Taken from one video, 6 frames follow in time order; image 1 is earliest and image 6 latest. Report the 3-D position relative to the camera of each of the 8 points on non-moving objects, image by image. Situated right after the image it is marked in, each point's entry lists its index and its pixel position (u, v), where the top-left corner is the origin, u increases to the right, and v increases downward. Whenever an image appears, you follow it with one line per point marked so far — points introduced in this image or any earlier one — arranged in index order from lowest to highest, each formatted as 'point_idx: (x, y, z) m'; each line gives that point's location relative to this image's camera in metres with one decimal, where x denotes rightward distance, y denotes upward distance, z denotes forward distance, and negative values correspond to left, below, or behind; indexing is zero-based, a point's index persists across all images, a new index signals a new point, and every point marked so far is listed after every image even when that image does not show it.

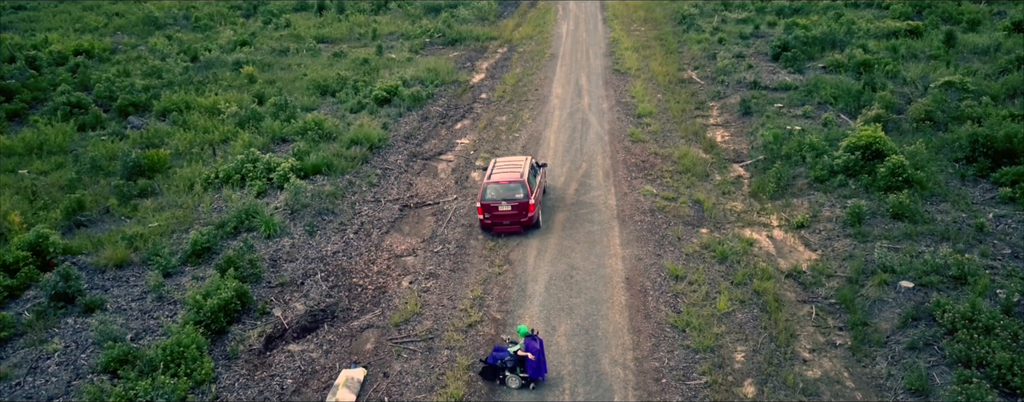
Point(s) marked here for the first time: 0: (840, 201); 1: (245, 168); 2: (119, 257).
0: (+7.0, 0.0, +15.9) m
1: (-6.8, +0.8, +19.1) m
2: (-7.9, -1.1, +15.0) m
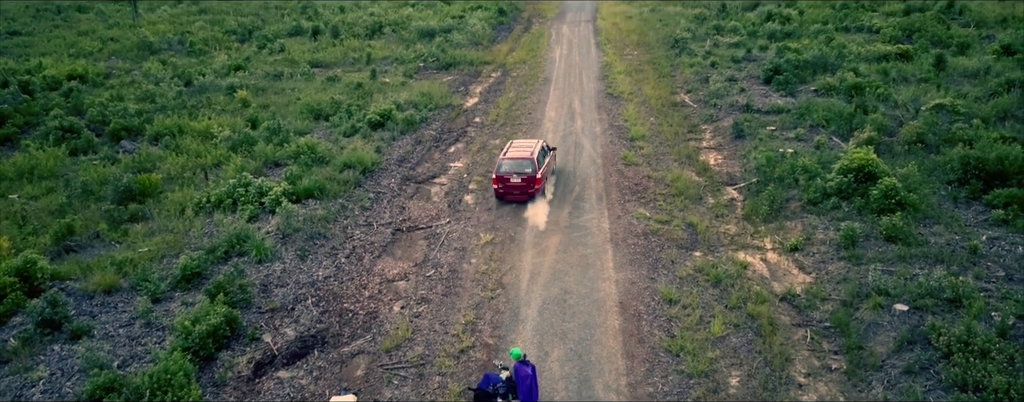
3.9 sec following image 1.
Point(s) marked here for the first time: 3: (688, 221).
0: (+6.9, -0.5, +15.9) m
1: (-7.0, +0.2, +19.0) m
2: (-8.0, -1.6, +14.8) m
3: (+3.9, -0.4, +16.8) m
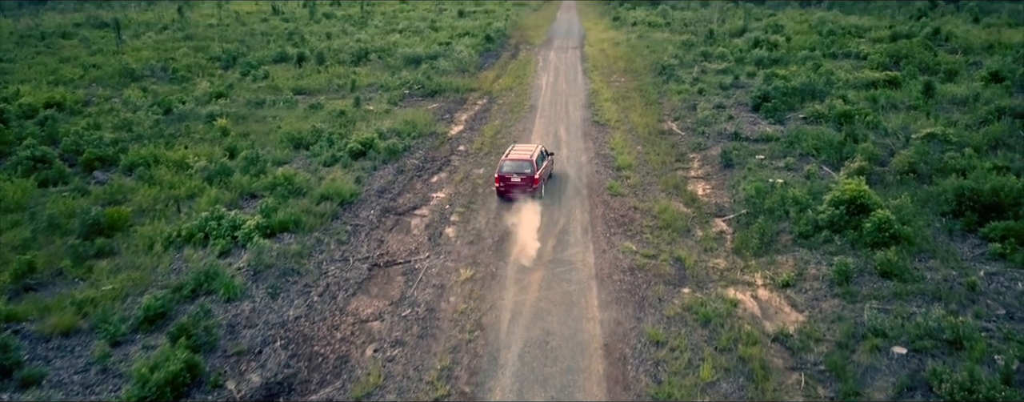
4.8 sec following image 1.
0: (+6.5, -1.2, +15.3) m
1: (-7.4, -0.6, +18.3) m
2: (-8.4, -2.3, +14.0) m
3: (+3.5, -1.2, +16.2) m
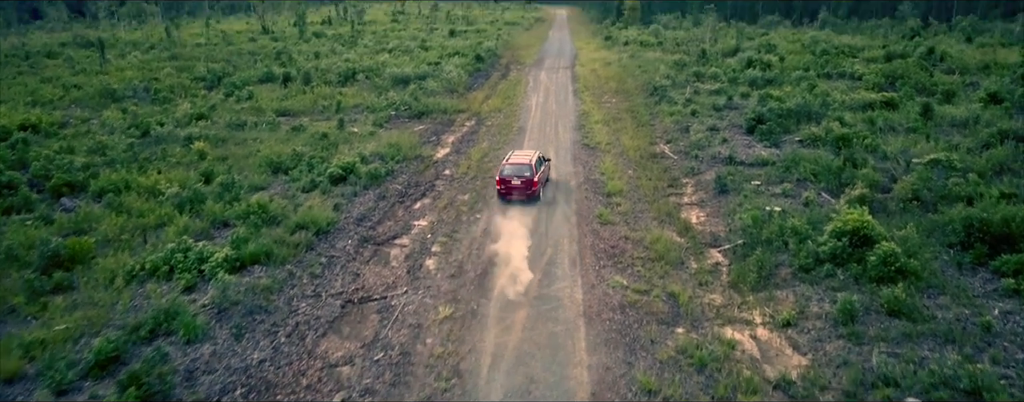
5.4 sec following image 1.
0: (+6.1, -1.8, +14.4) m
1: (-7.8, -1.3, +17.3) m
2: (-8.7, -2.9, +13.0) m
3: (+3.2, -1.8, +15.2) m
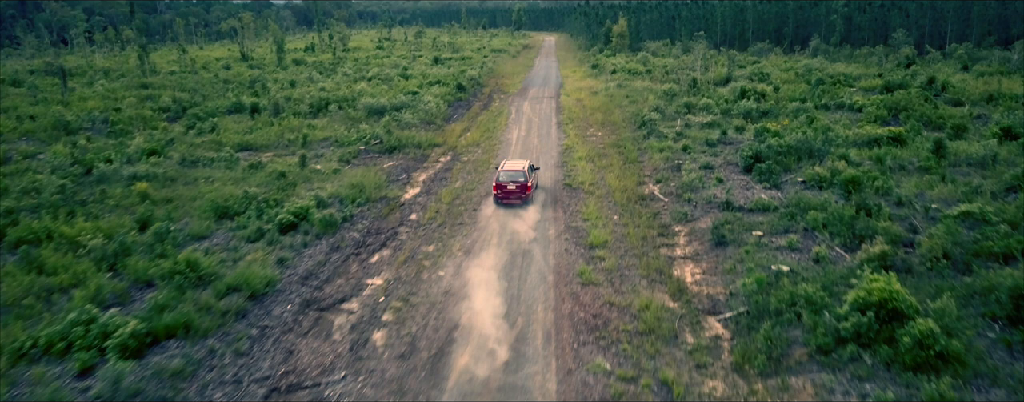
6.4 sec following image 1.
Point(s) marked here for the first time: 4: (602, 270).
0: (+5.4, -2.9, +11.8) m
1: (-8.5, -2.6, +14.5) m
2: (-9.4, -4.0, +10.1) m
3: (+2.5, -3.0, +12.6) m
4: (+2.1, -1.6, +17.7) m
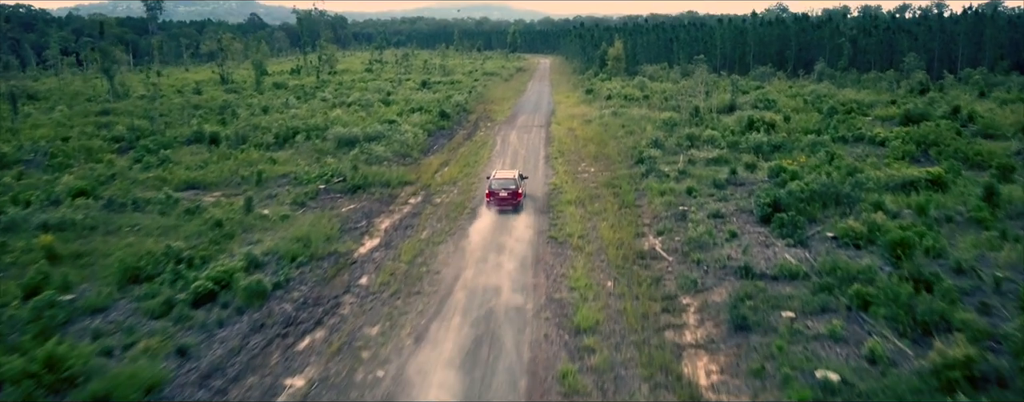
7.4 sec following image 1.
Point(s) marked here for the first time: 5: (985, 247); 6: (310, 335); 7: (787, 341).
0: (+4.8, -4.1, +7.7) m
1: (-9.2, -3.9, +10.4) m
2: (-10.1, -5.2, +5.9) m
3: (+1.8, -4.2, +8.5) m
4: (+1.4, -3.0, +13.7) m
5: (+11.5, -1.1, +18.0) m
6: (-4.3, -2.9, +16.0) m
7: (+5.1, -2.6, +13.9) m
